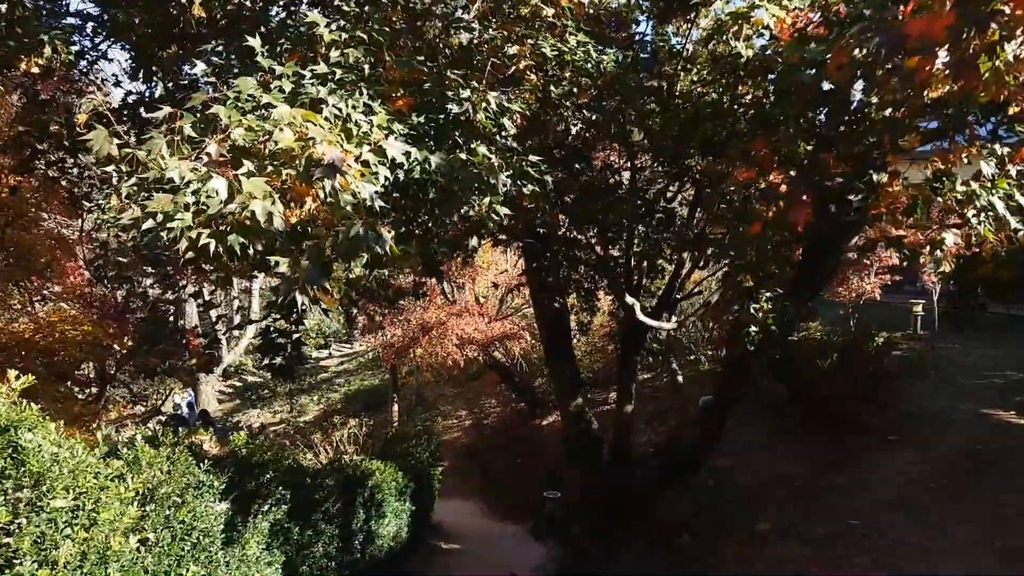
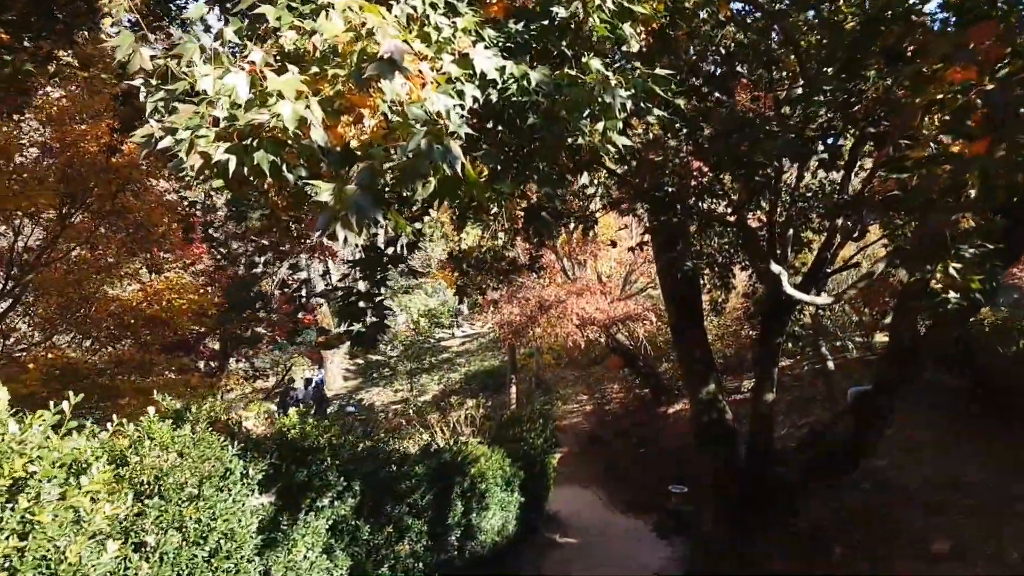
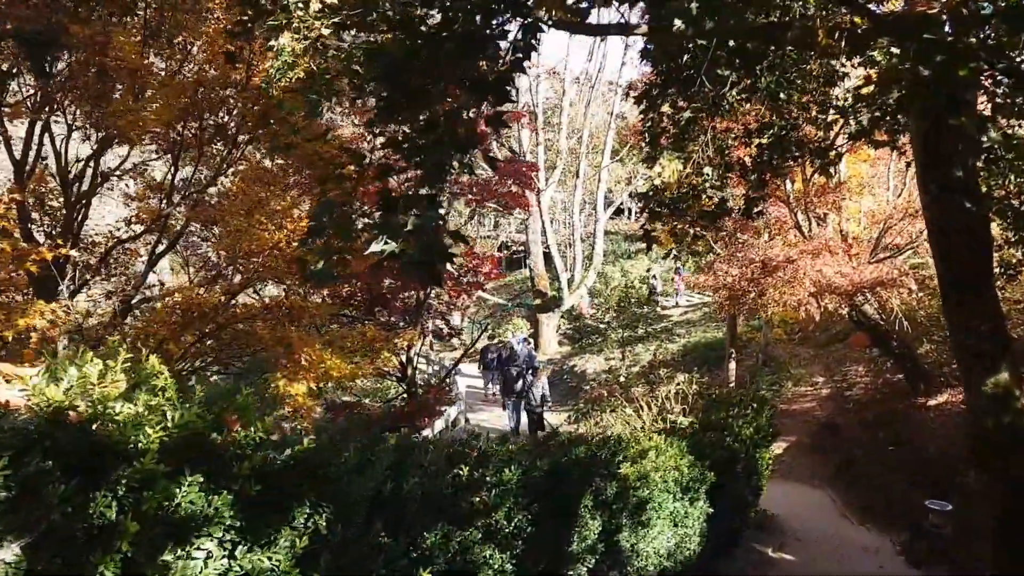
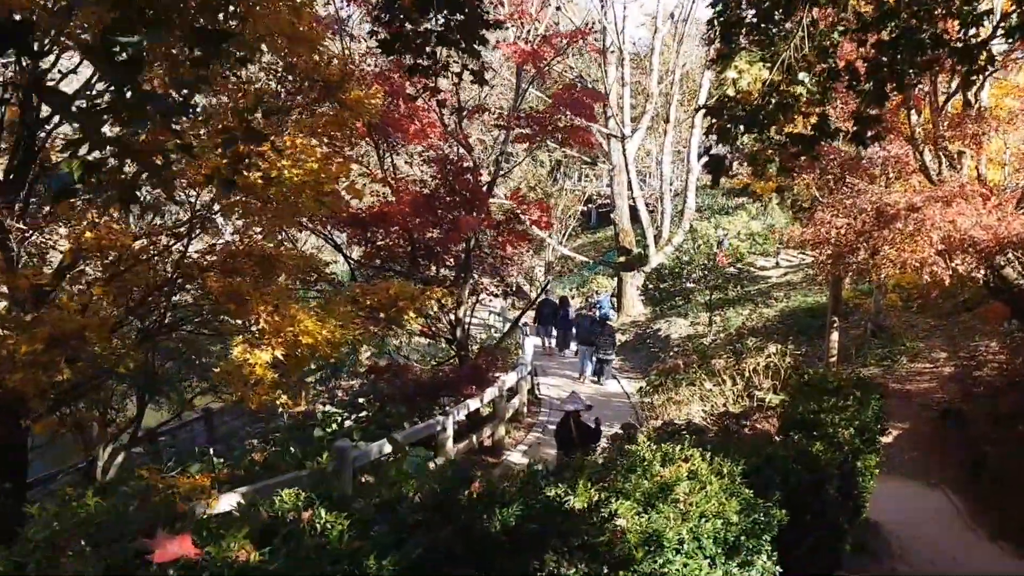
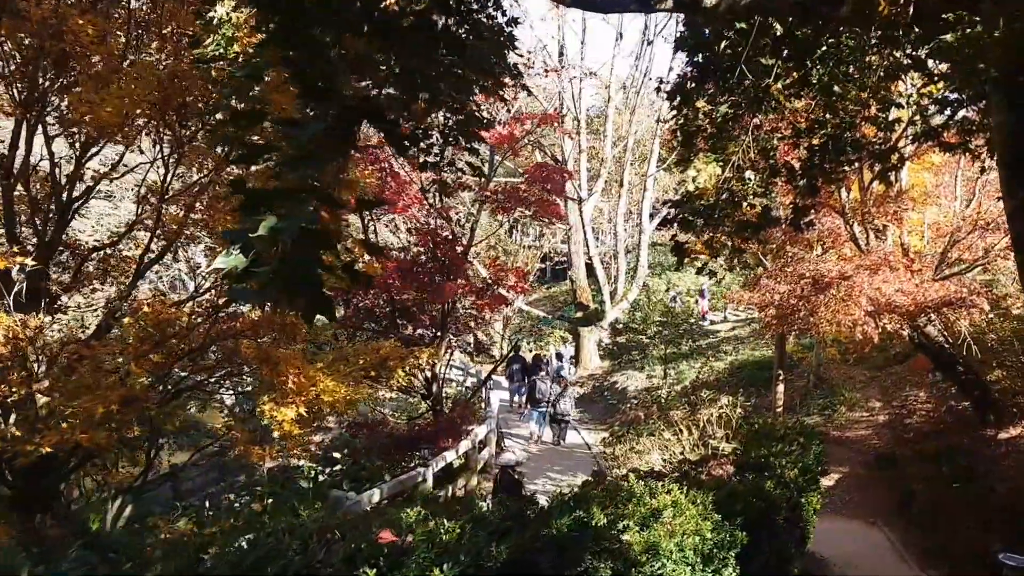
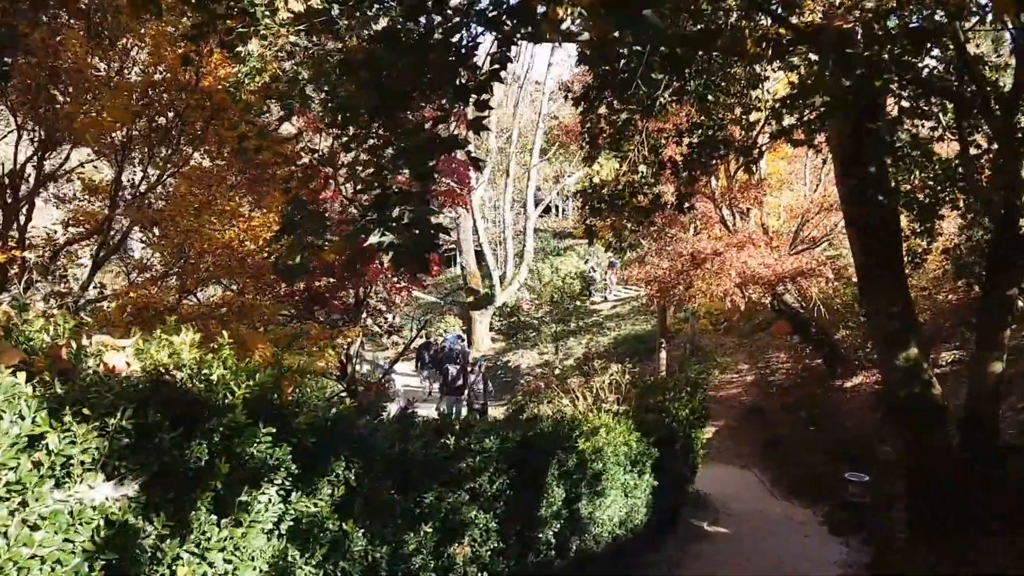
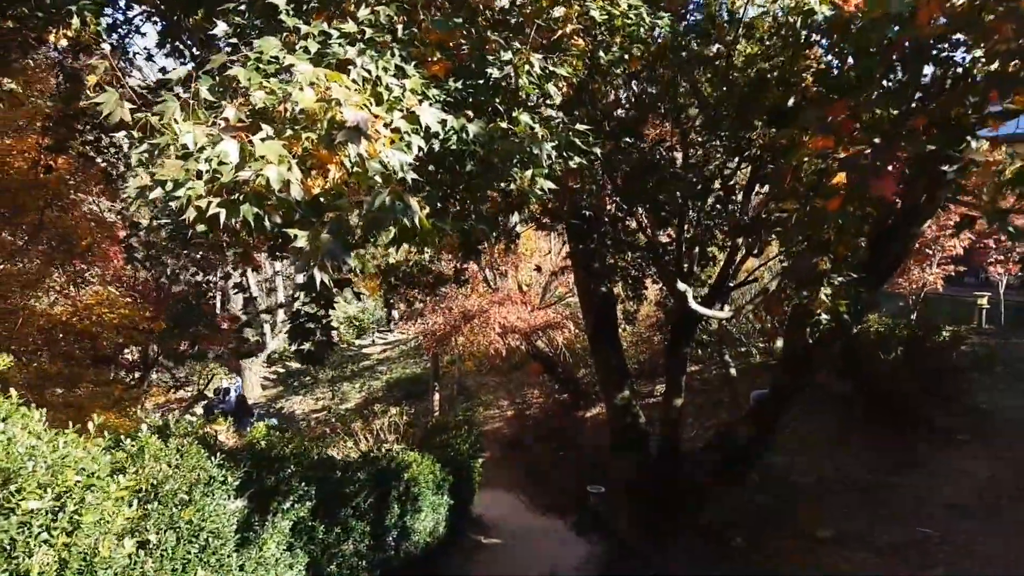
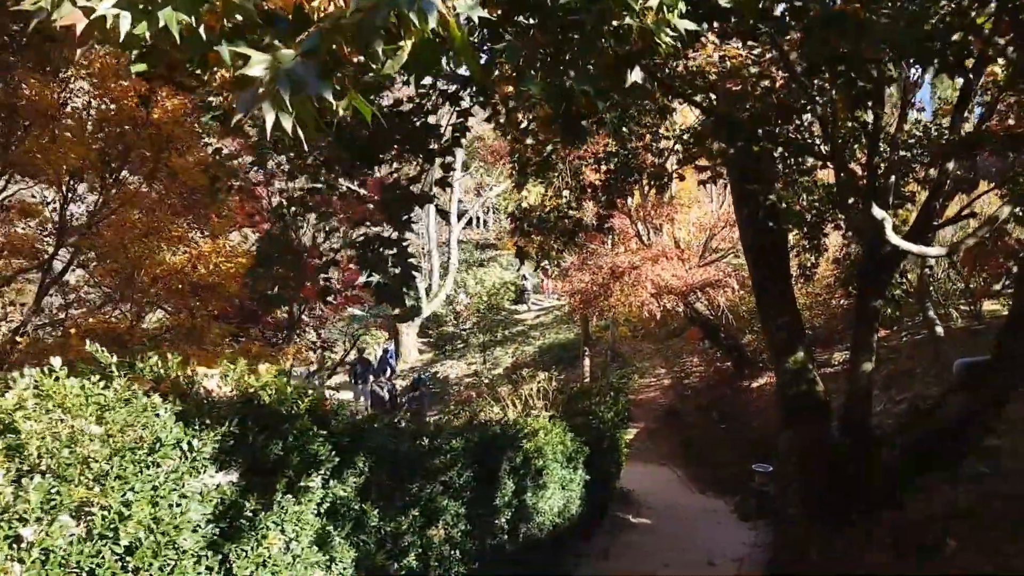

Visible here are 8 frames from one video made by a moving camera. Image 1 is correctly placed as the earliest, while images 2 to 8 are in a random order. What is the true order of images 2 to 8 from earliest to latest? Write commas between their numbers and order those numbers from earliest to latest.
7, 2, 8, 6, 3, 5, 4
